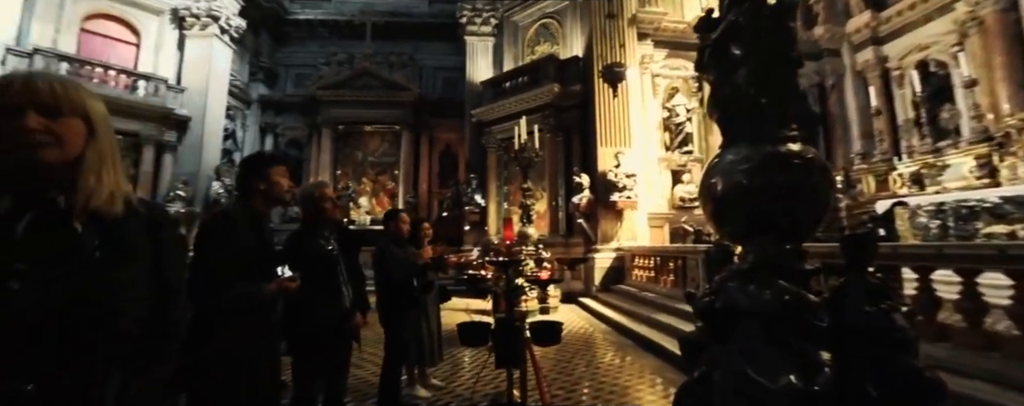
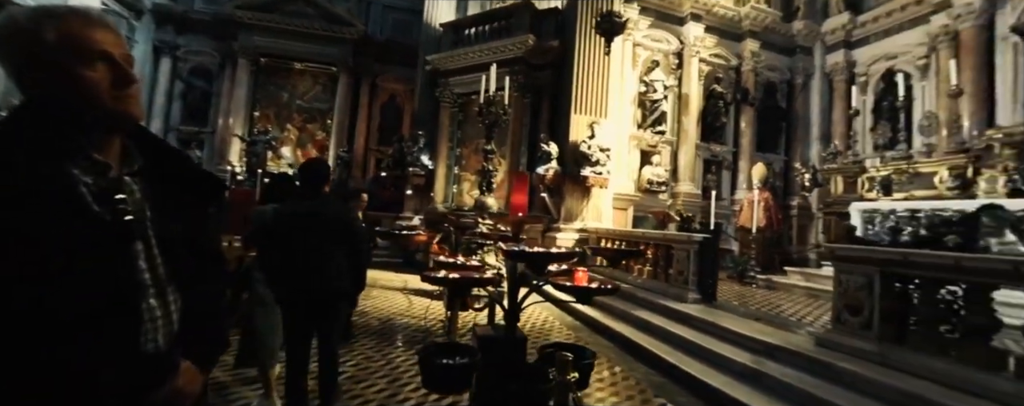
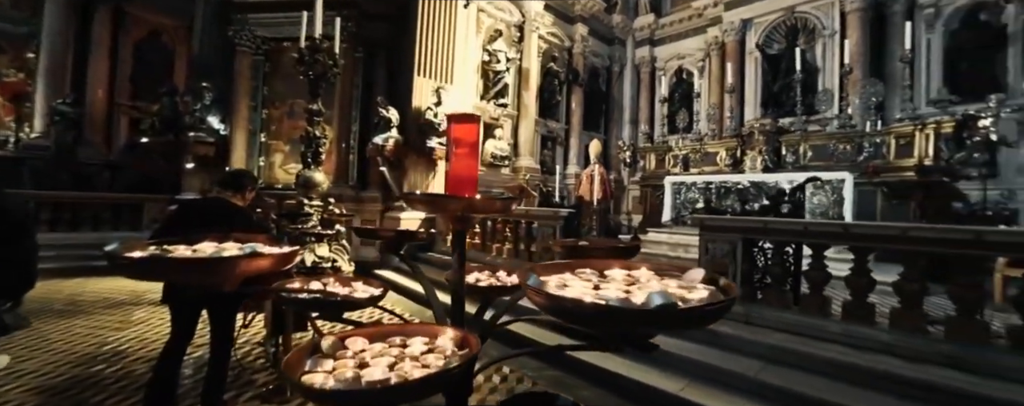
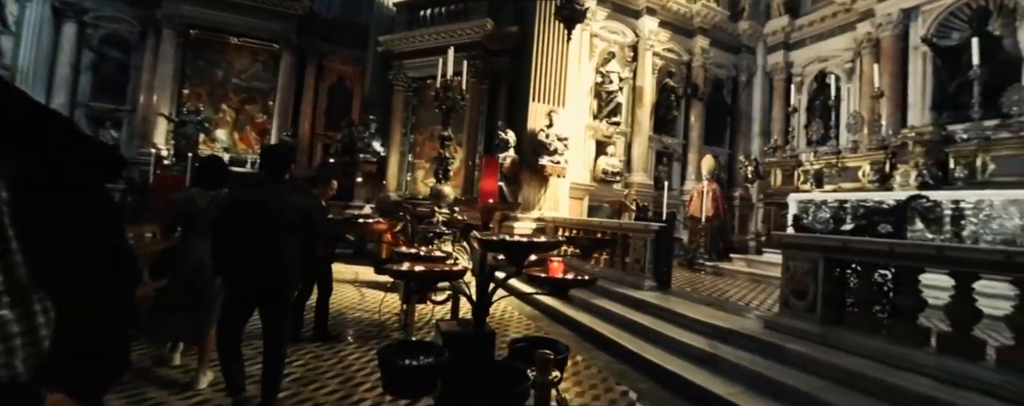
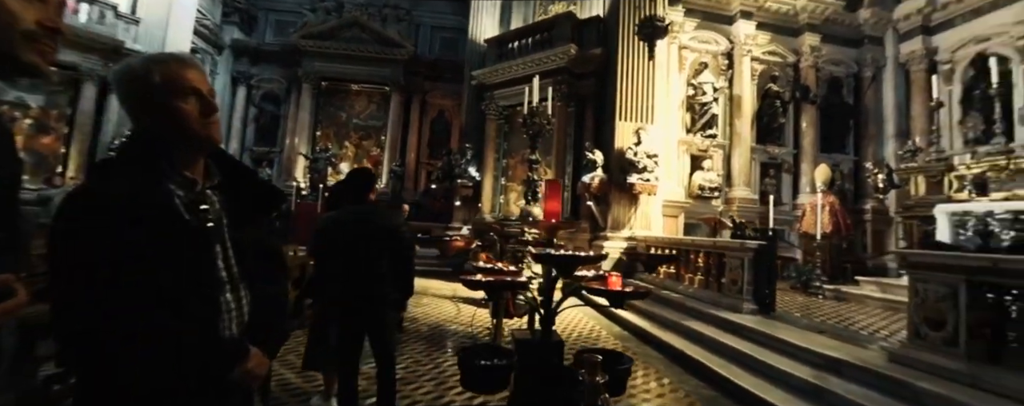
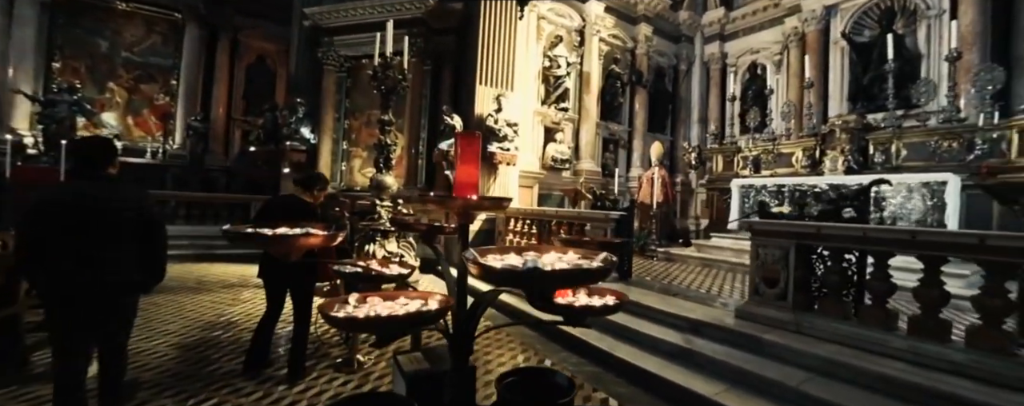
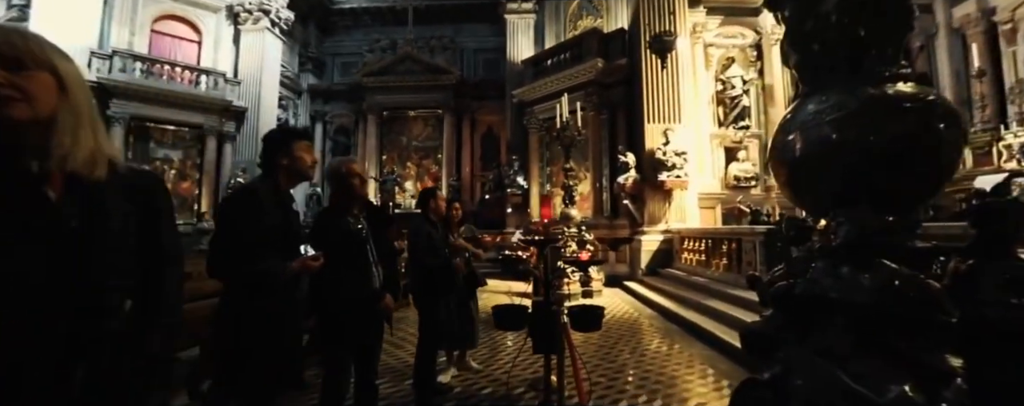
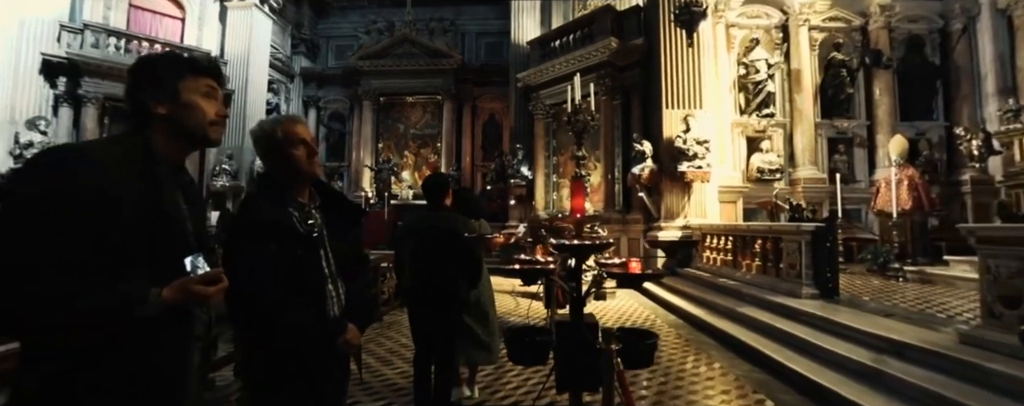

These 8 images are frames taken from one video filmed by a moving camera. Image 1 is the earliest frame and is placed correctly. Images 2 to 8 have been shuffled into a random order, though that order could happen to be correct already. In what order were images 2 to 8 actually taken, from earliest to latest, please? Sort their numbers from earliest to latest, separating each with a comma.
7, 8, 5, 2, 4, 6, 3
